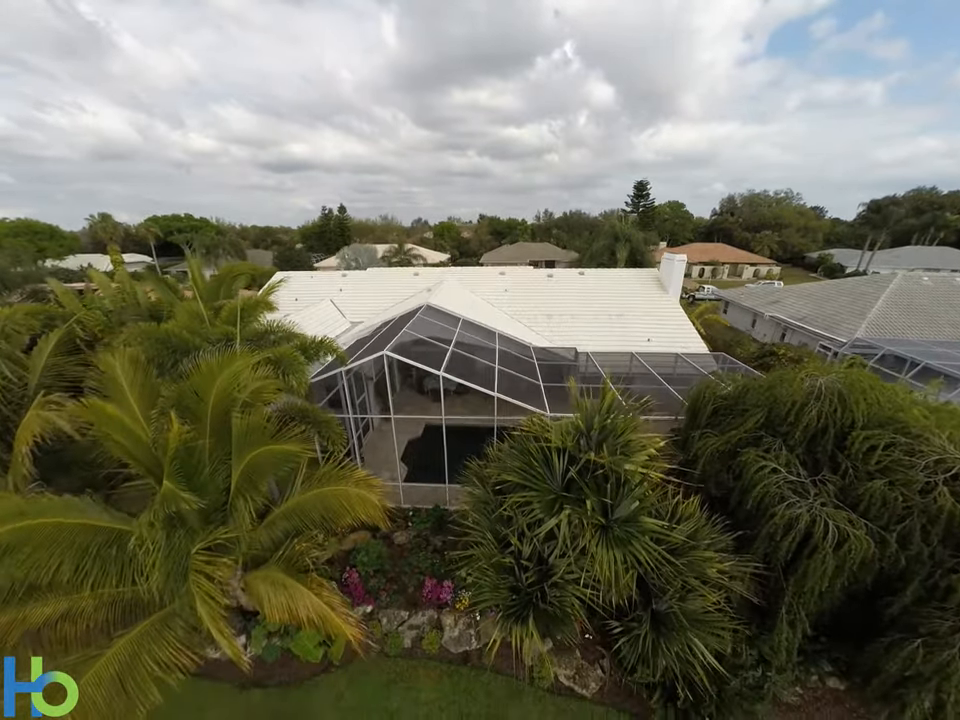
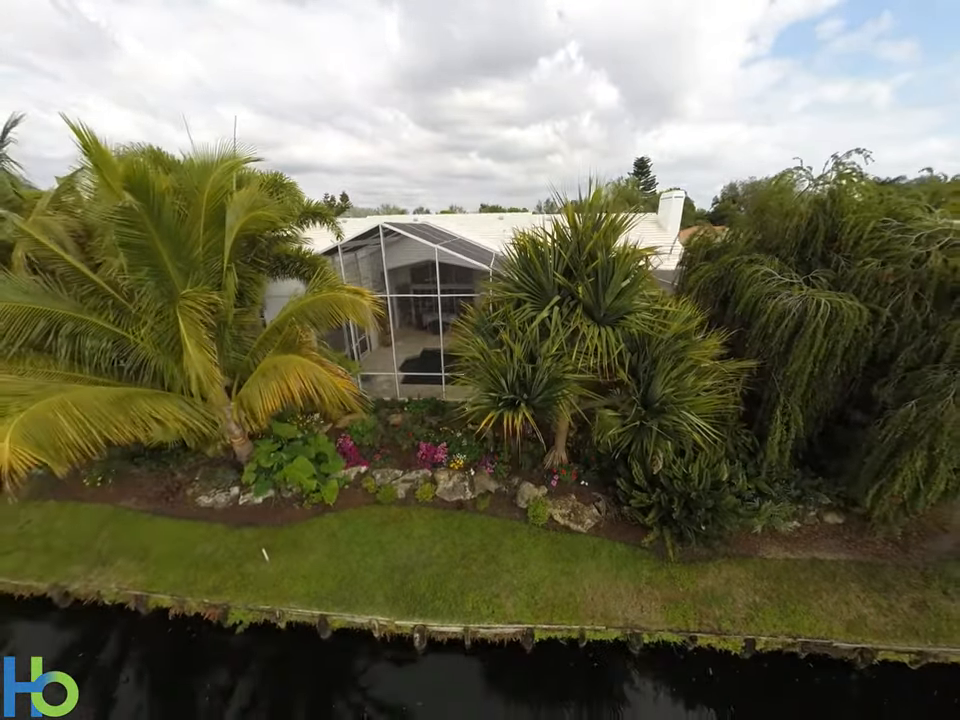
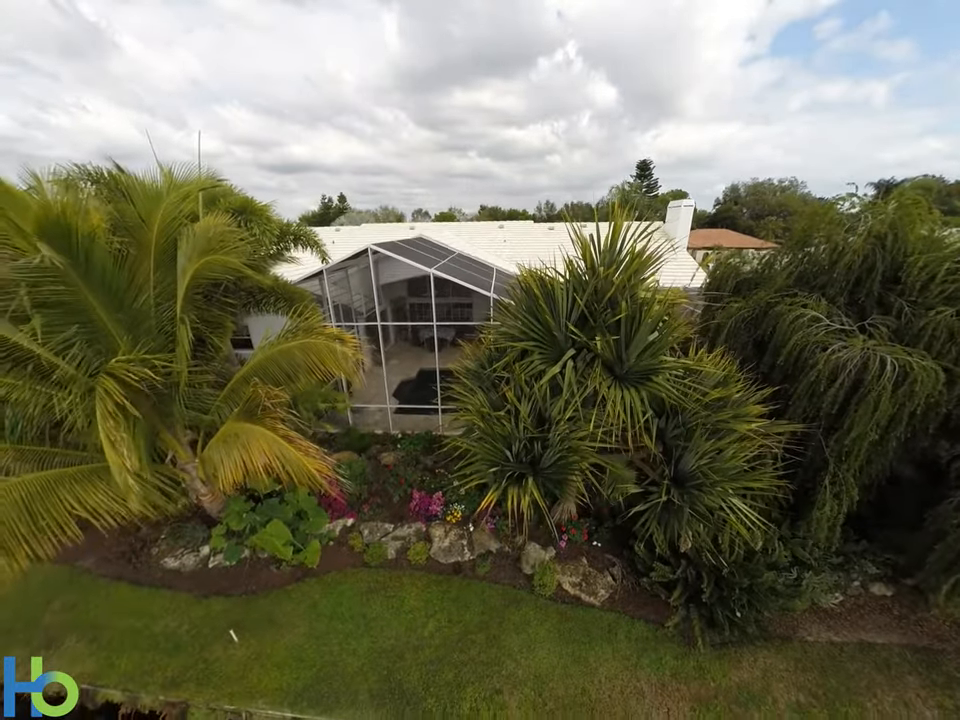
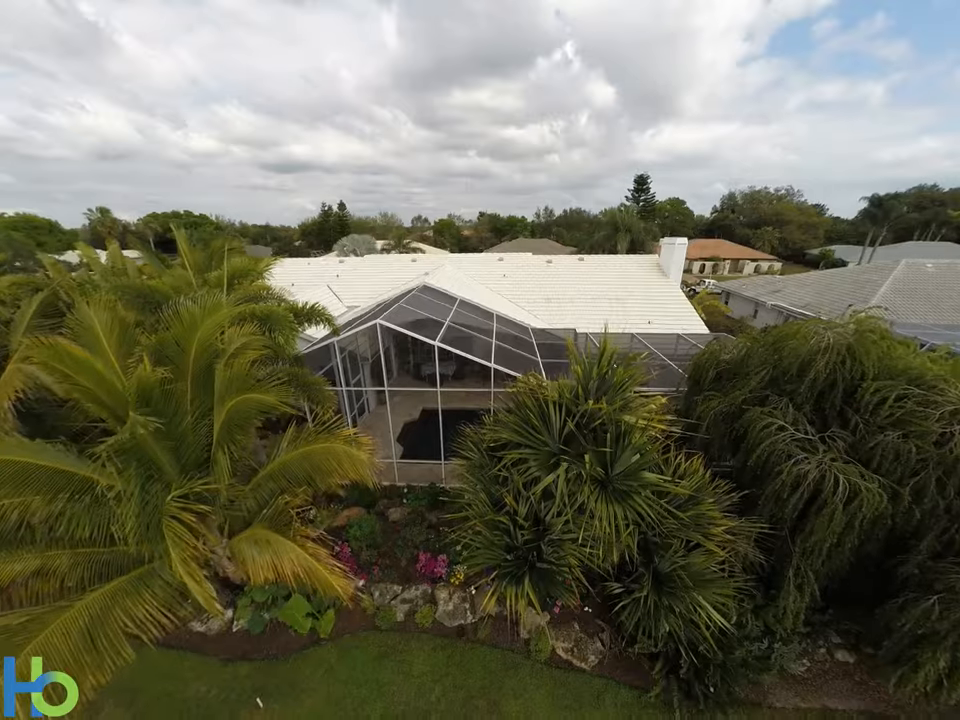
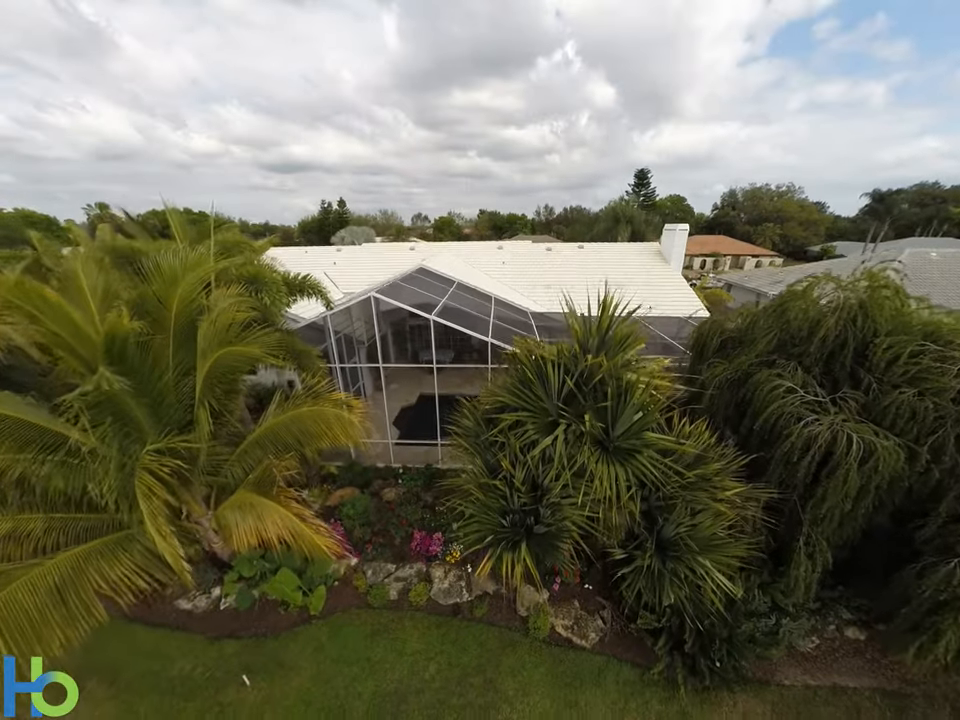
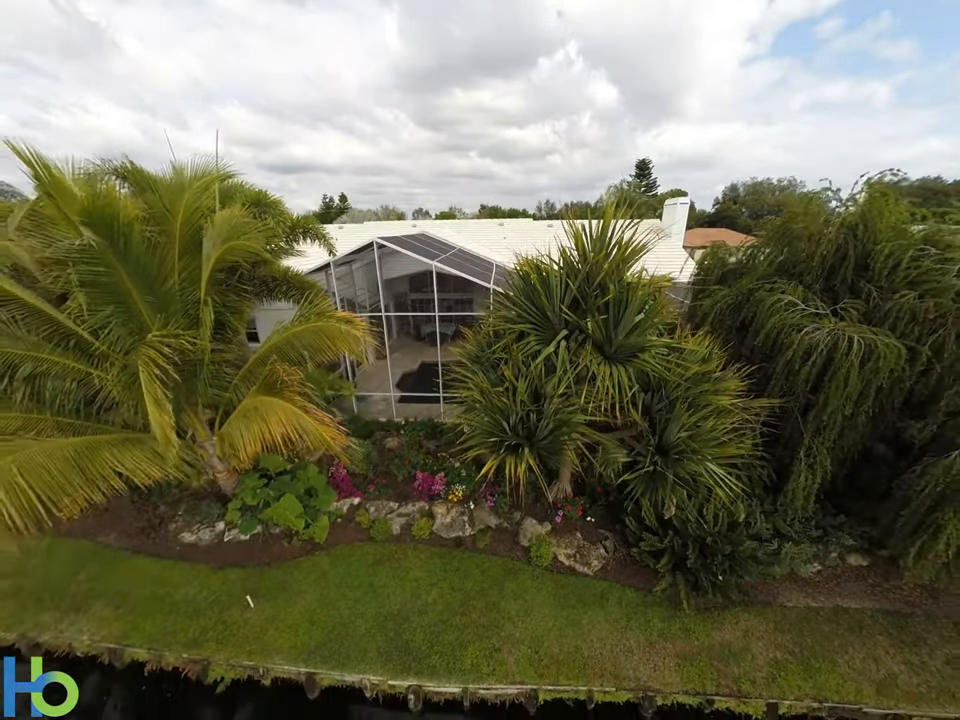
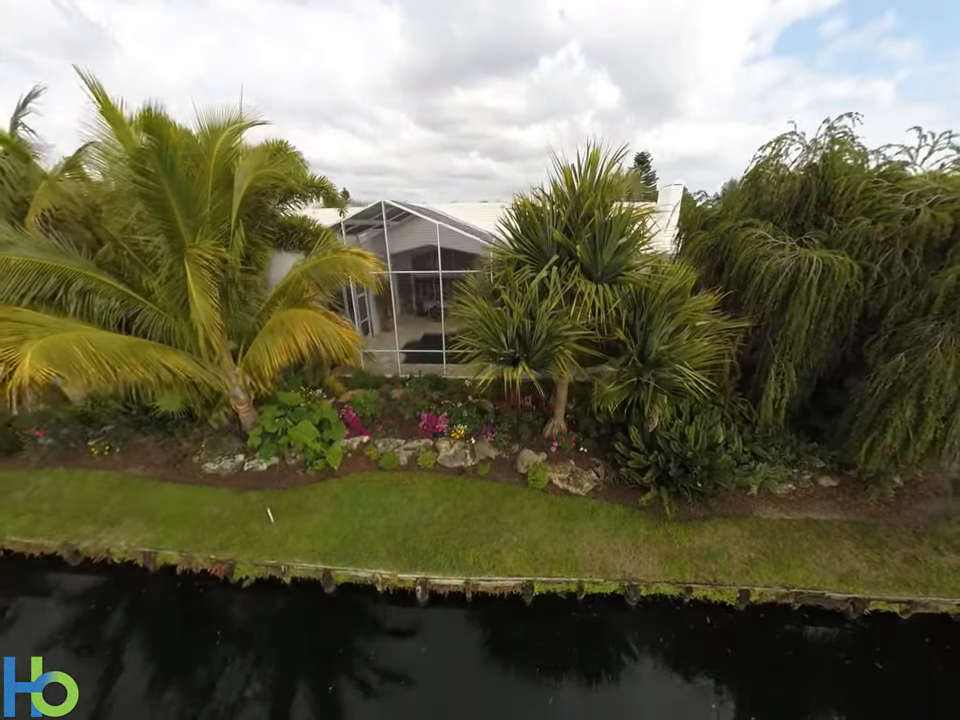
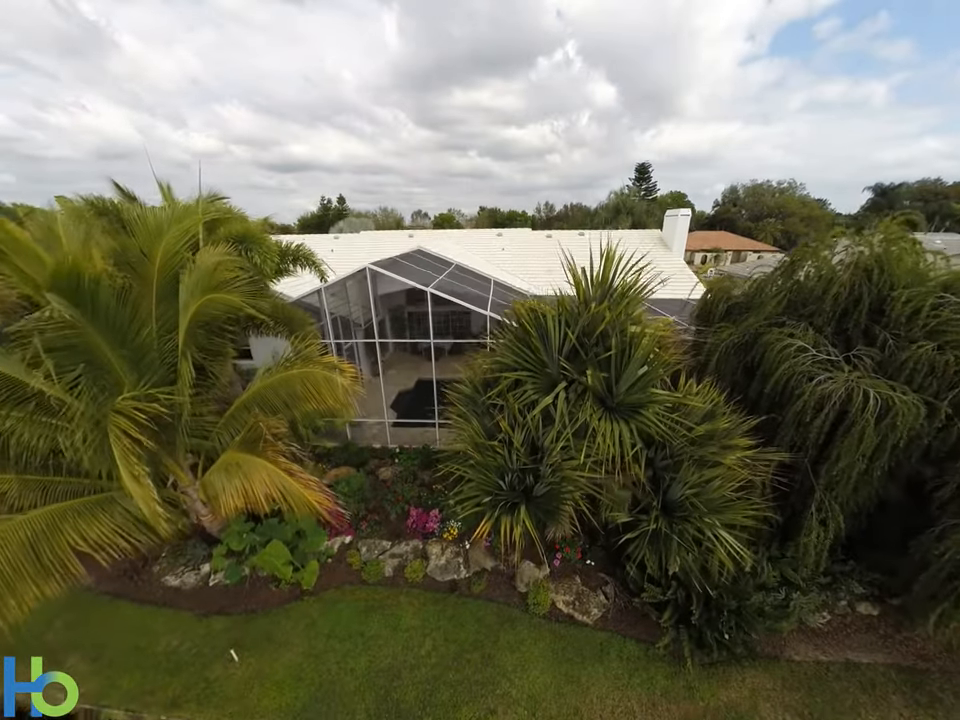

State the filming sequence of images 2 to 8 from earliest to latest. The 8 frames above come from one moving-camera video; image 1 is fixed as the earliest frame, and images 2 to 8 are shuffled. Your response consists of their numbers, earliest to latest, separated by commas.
4, 5, 8, 3, 6, 2, 7
